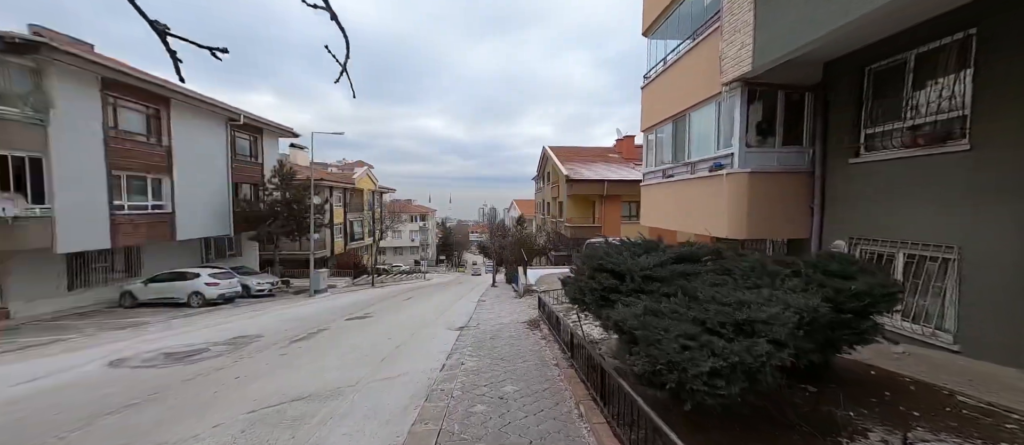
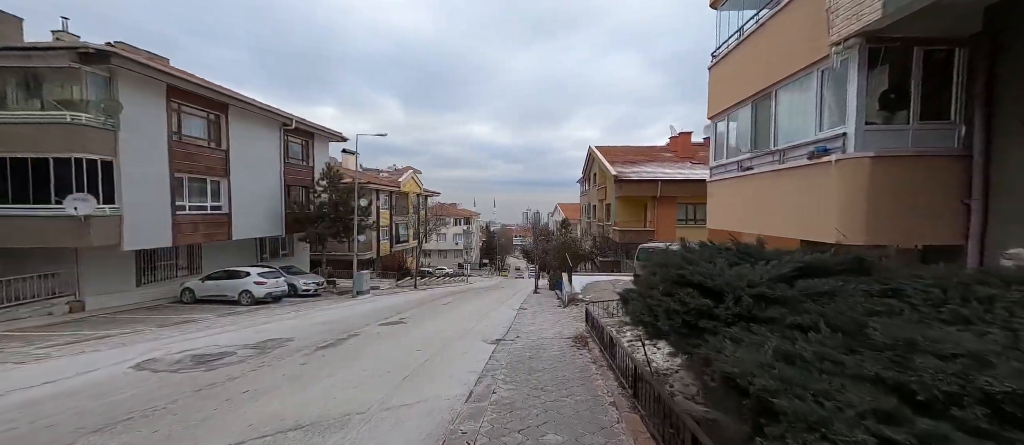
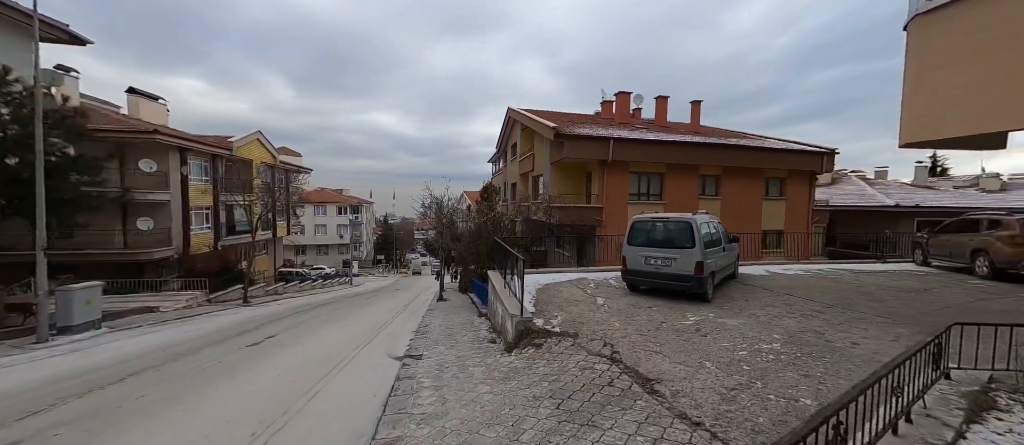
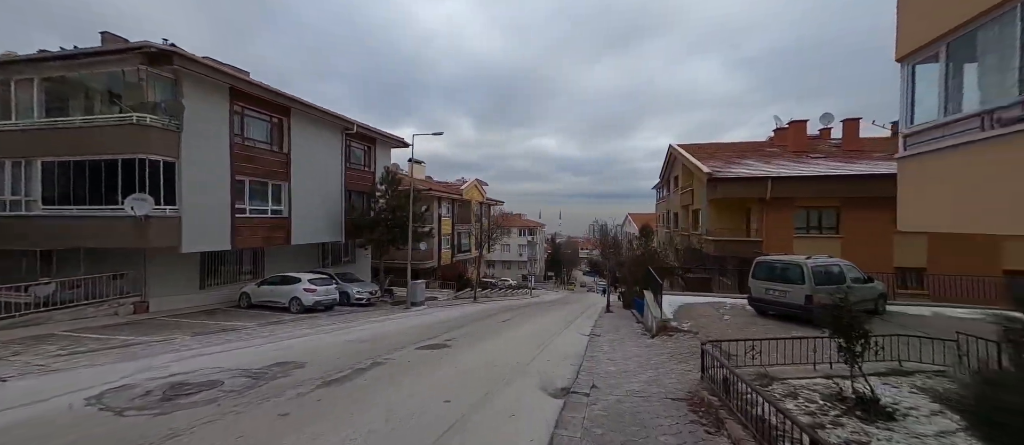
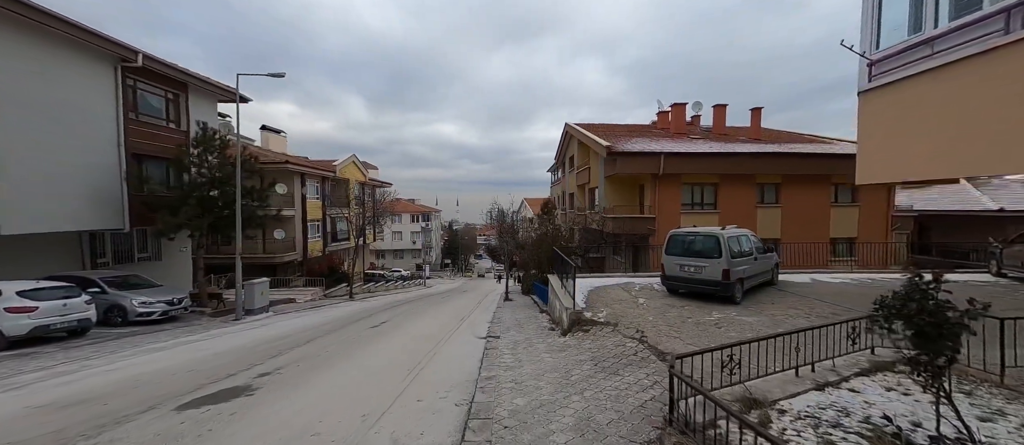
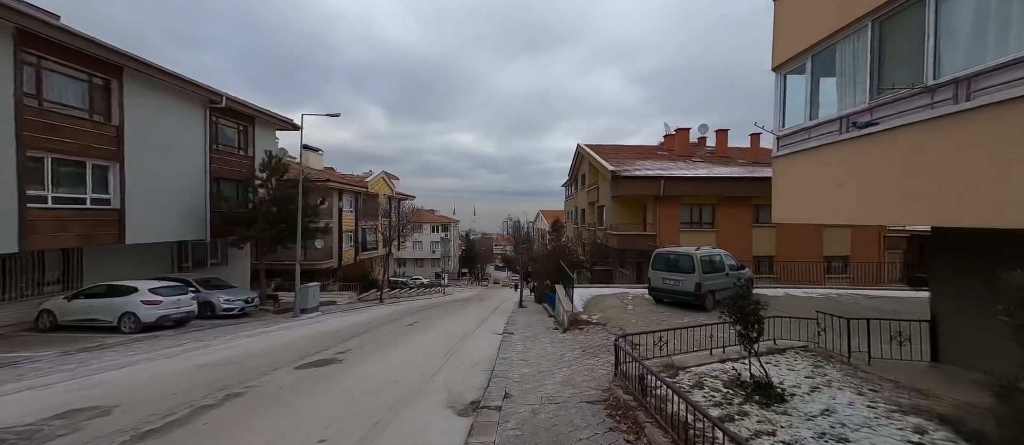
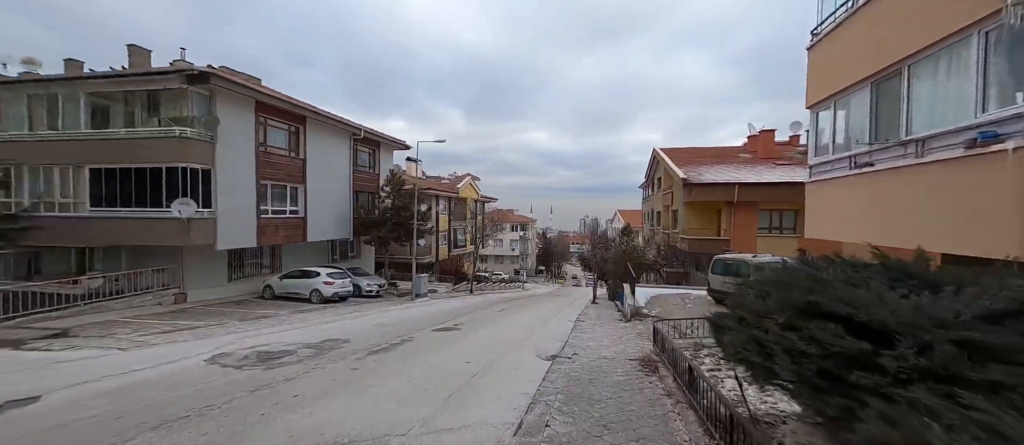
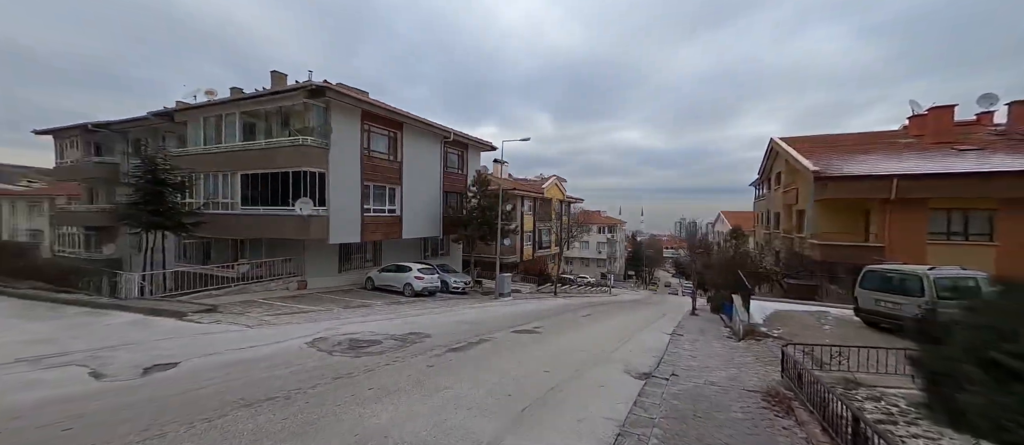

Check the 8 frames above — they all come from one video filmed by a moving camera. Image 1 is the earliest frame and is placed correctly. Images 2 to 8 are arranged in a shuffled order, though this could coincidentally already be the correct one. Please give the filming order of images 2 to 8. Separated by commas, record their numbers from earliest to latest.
2, 7, 8, 4, 6, 5, 3
